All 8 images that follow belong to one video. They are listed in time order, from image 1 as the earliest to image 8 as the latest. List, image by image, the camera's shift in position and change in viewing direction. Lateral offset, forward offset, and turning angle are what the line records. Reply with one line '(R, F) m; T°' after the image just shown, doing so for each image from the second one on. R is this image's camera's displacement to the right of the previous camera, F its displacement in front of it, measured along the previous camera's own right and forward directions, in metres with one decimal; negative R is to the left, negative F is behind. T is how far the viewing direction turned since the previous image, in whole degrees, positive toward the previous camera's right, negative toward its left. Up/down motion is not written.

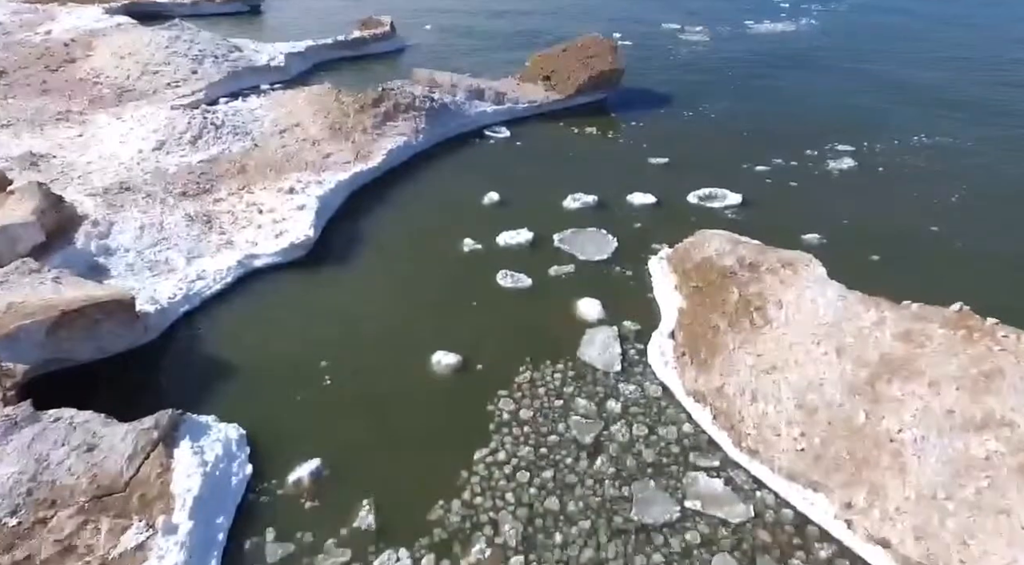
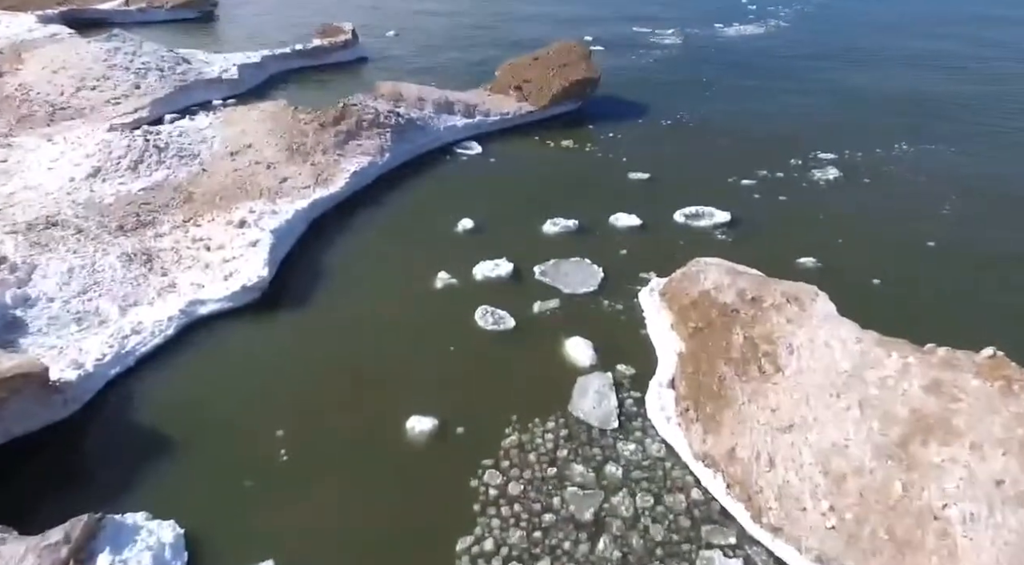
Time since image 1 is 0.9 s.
(-0.1, +0.8) m; +2°
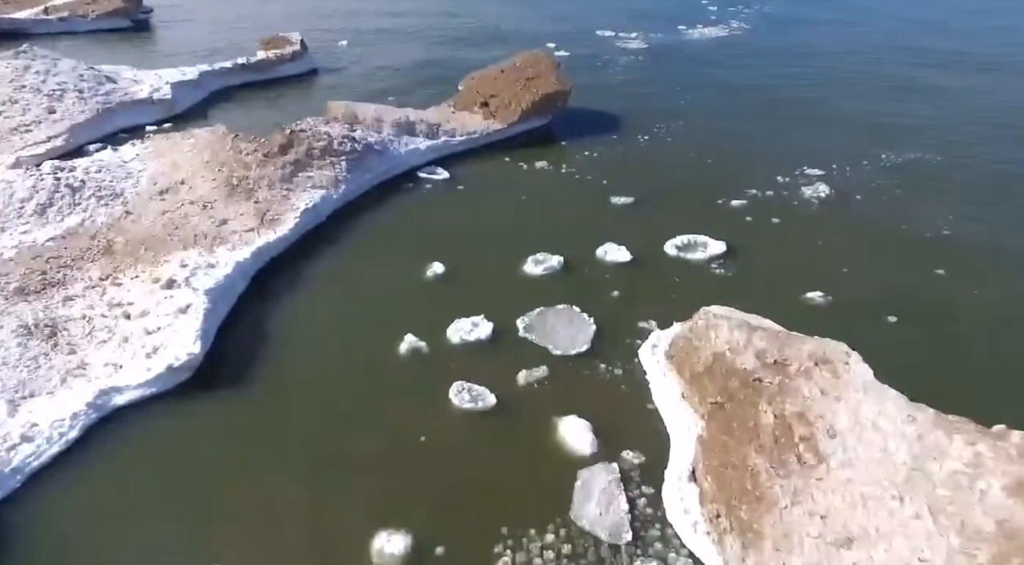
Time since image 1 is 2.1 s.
(-0.2, +1.1) m; +3°
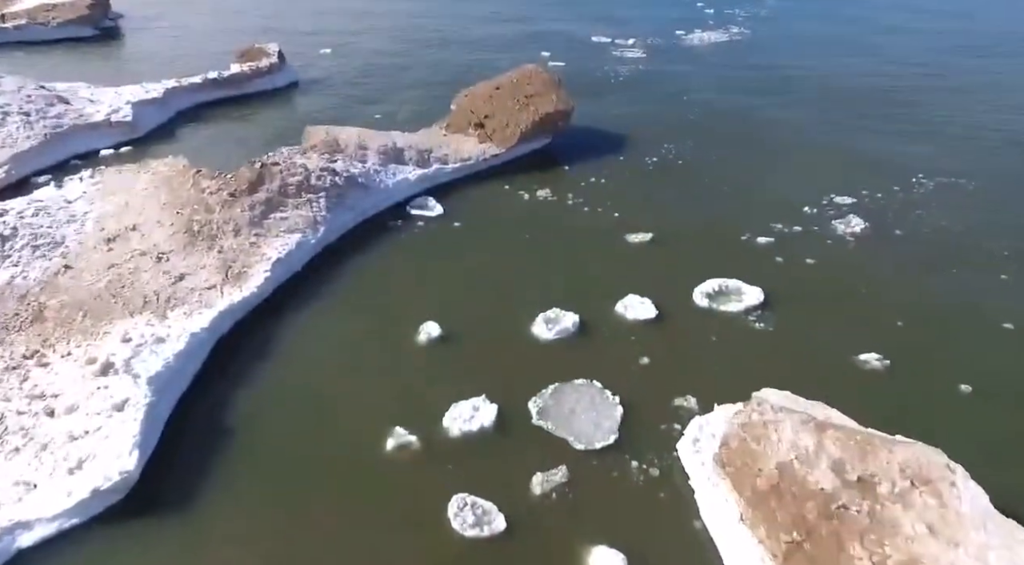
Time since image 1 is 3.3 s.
(-0.2, +1.2) m; +1°
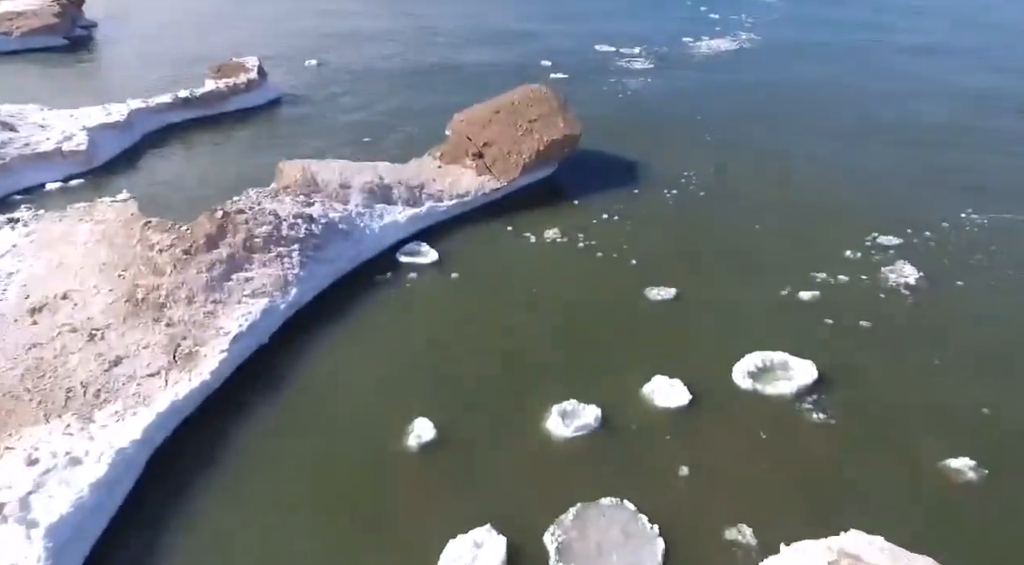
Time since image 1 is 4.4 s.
(-0.1, +1.3) m; 0°
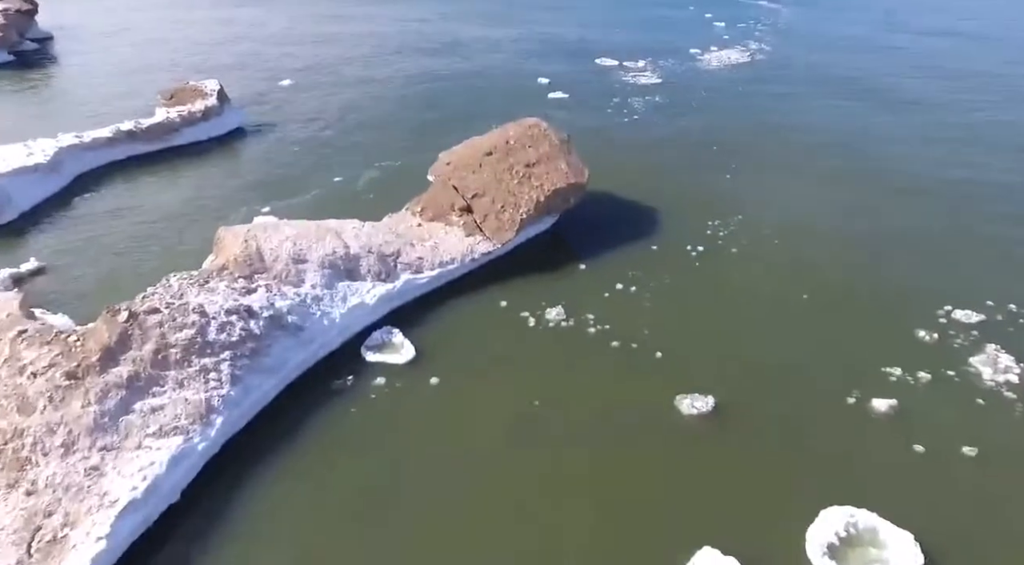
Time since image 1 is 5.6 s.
(0.0, +1.8) m; 0°
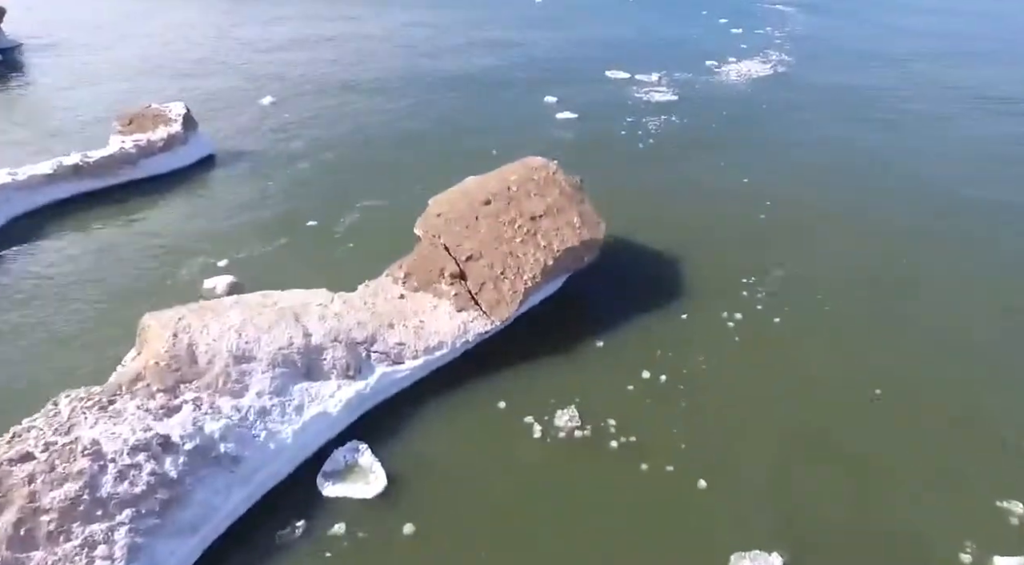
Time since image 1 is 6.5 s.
(0.0, +1.6) m; 0°
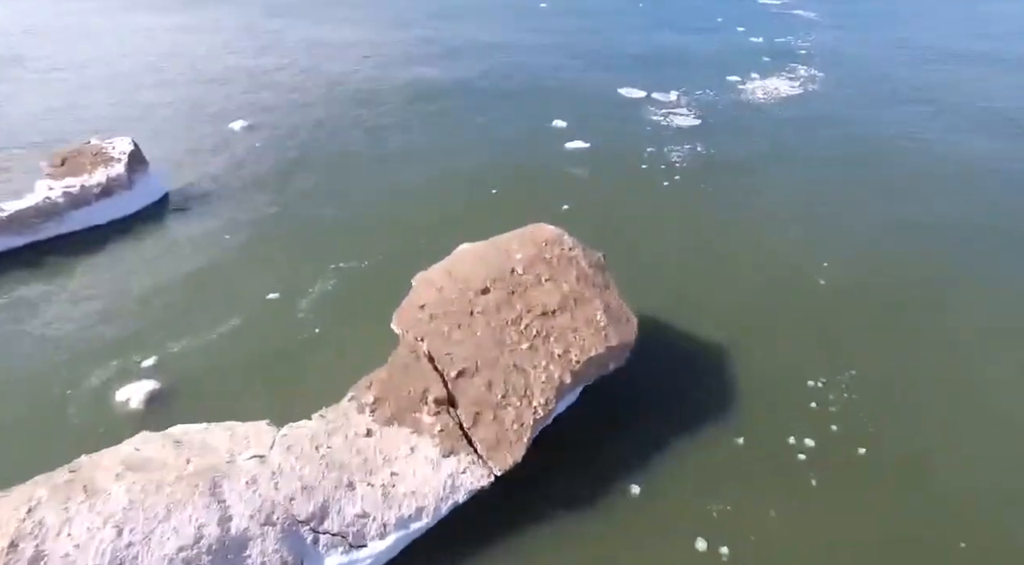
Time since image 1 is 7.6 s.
(0.0, +1.9) m; 0°
